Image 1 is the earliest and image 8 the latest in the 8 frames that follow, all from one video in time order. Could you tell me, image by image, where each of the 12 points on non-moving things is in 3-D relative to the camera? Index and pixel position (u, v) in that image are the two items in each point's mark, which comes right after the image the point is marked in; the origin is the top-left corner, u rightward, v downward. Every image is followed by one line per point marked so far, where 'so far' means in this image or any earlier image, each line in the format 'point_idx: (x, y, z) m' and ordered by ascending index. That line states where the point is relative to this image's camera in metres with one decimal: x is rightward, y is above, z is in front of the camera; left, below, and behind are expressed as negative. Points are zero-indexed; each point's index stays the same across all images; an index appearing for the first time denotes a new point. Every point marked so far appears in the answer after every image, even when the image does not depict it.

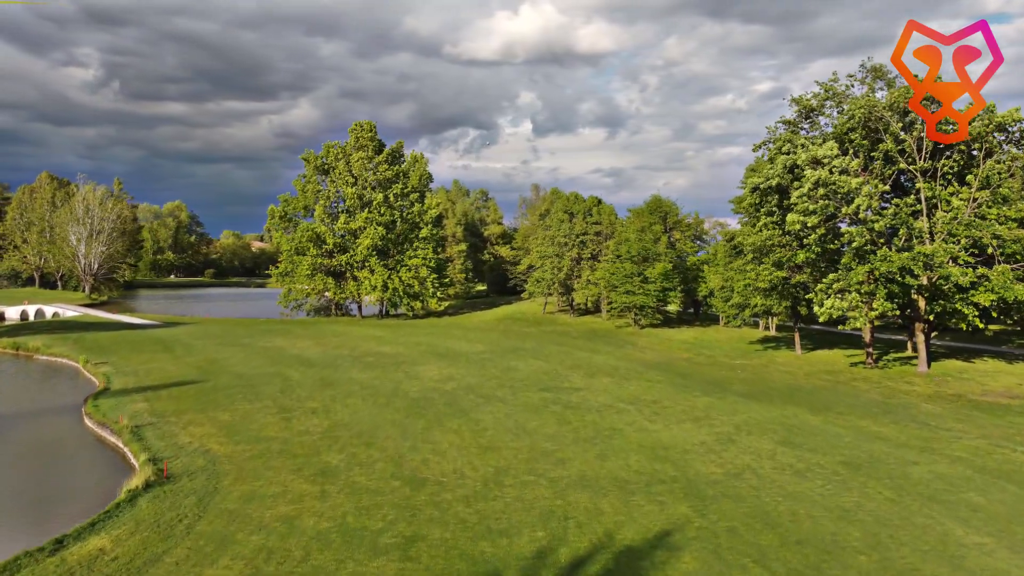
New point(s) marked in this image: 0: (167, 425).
0: (-6.9, -2.7, +16.2) m
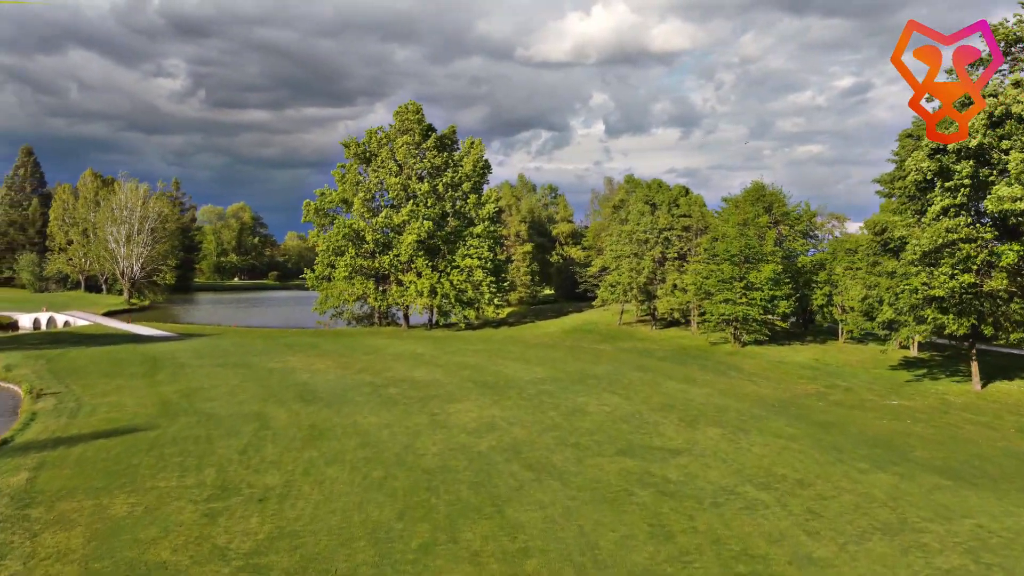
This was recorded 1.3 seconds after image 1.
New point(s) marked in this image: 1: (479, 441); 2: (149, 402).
0: (-6.2, -3.0, +10.0) m
1: (-0.6, -2.8, +14.9) m
2: (-8.7, -2.7, +19.3) m
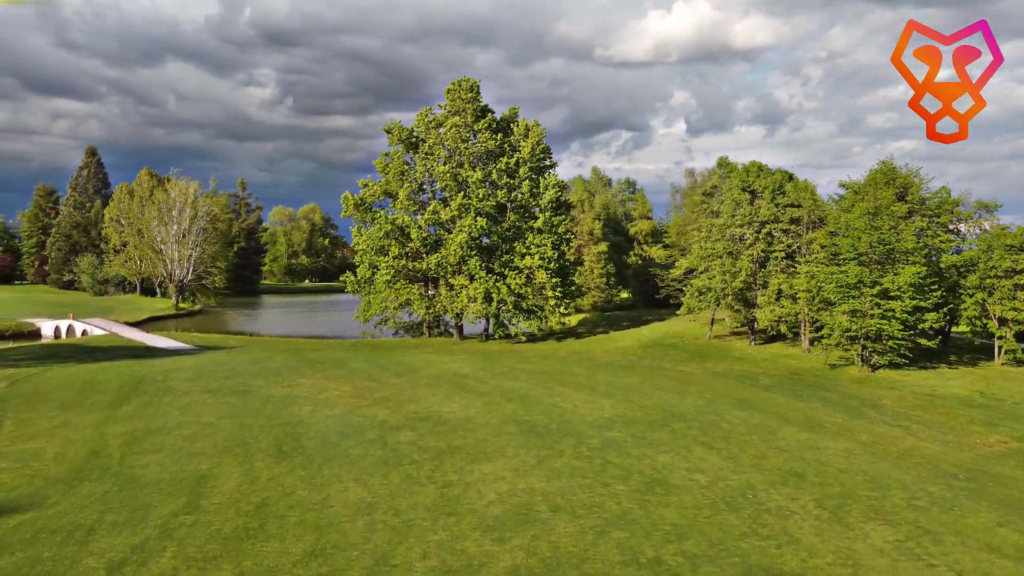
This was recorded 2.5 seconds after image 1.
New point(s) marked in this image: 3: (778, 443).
0: (-6.2, -3.1, +5.0) m
1: (-0.2, -3.0, +9.3) m
2: (-7.8, -2.9, +14.5) m
3: (+4.8, -2.8, +14.7) m
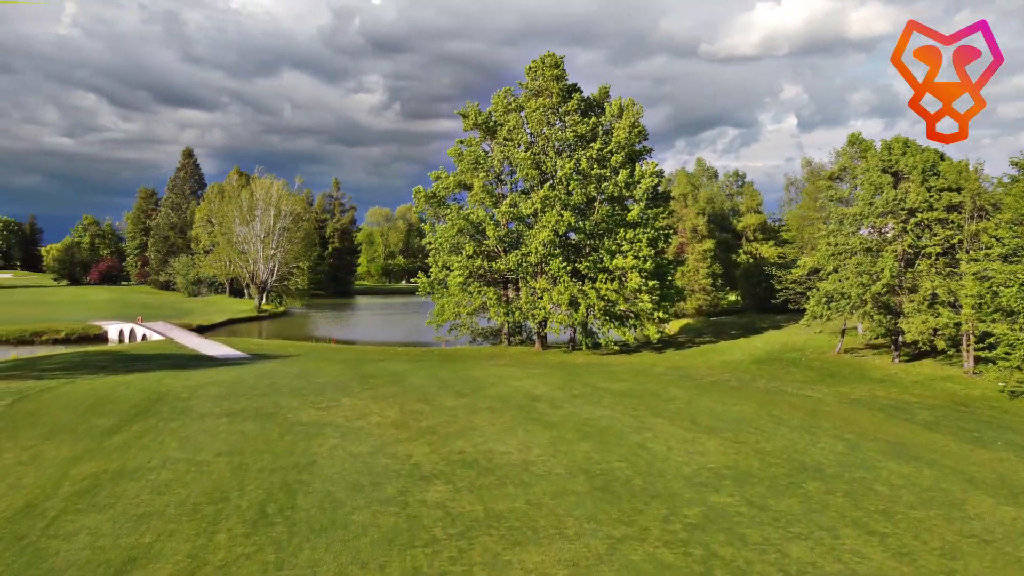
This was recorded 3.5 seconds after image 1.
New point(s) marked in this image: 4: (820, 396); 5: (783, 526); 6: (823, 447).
0: (-6.5, -3.2, +1.6) m
1: (0.0, -3.1, +5.1) m
2: (-6.9, -3.0, +11.2) m
3: (+5.6, -2.9, +9.9) m
4: (+7.4, -2.6, +19.3) m
5: (+3.3, -2.9, +10.1) m
6: (+5.5, -2.8, +14.2) m
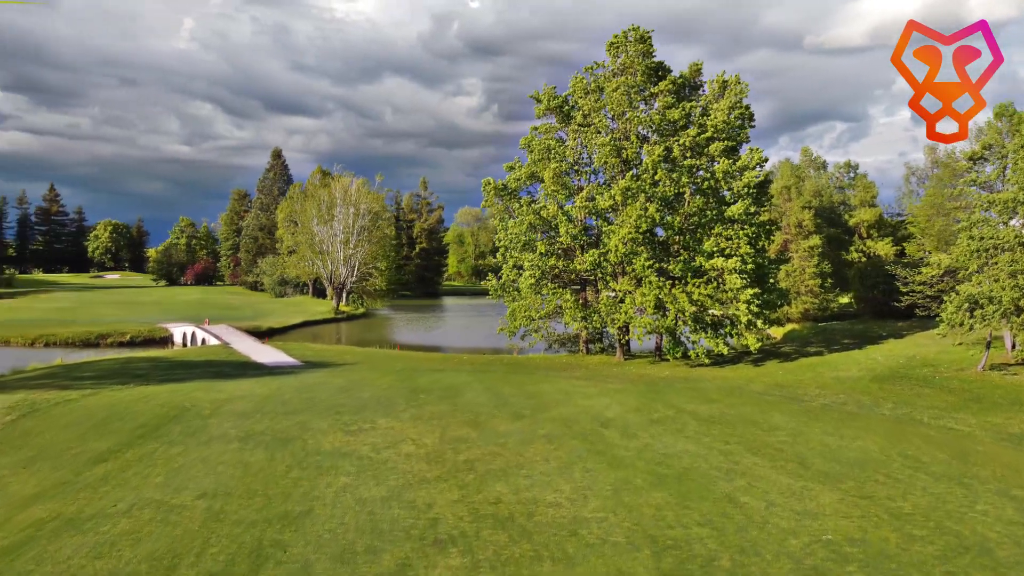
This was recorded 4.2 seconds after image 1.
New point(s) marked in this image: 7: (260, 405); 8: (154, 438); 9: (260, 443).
0: (-7.3, -3.3, -0.7) m
1: (-0.4, -3.1, +2.0) m
2: (-6.6, -3.0, +8.9) m
3: (+5.7, -3.0, +6.1) m
4: (+8.6, -2.7, +15.3) m
5: (+3.5, -3.0, +6.6) m
6: (+6.1, -2.9, +10.4) m
7: (-5.7, -2.7, +18.4) m
8: (-6.7, -2.8, +15.1) m
9: (-4.6, -2.8, +14.9) m
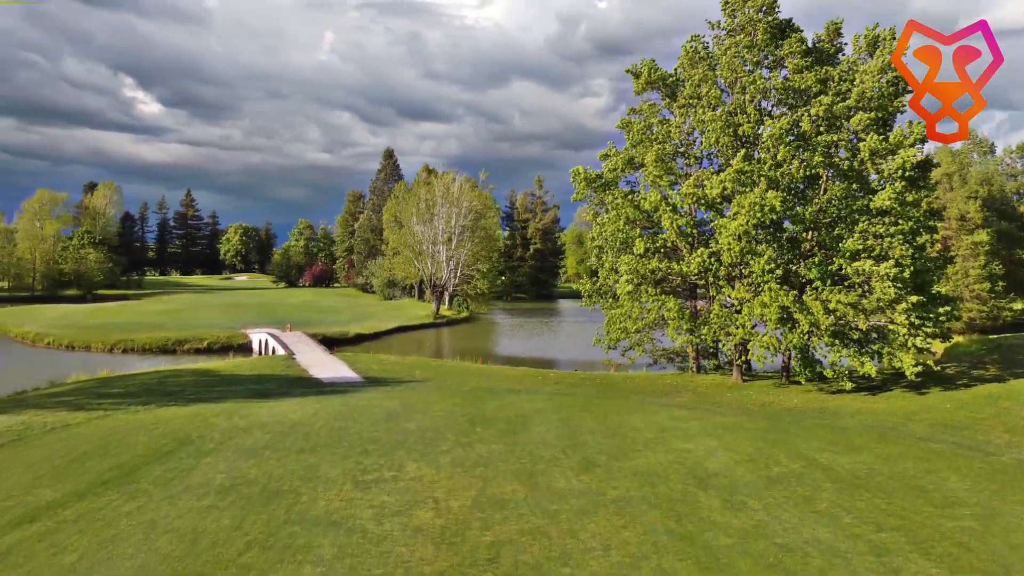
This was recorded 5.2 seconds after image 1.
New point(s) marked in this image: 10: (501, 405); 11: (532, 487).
0: (-8.9, -3.4, -3.4) m
1: (-1.7, -3.3, -1.8) m
2: (-6.7, -3.2, +5.9) m
3: (+5.0, -3.1, +1.3) m
4: (+9.3, -2.8, +9.9) m
5: (+2.9, -3.1, +2.0) m
6: (+6.0, -3.0, +5.5) m
7: (-4.4, -2.8, +15.2) m
8: (-5.8, -2.9, +12.1) m
9: (-3.9, -3.0, +11.6) m
10: (-0.2, -2.7, +18.8) m
11: (+0.3, -3.0, +12.2) m
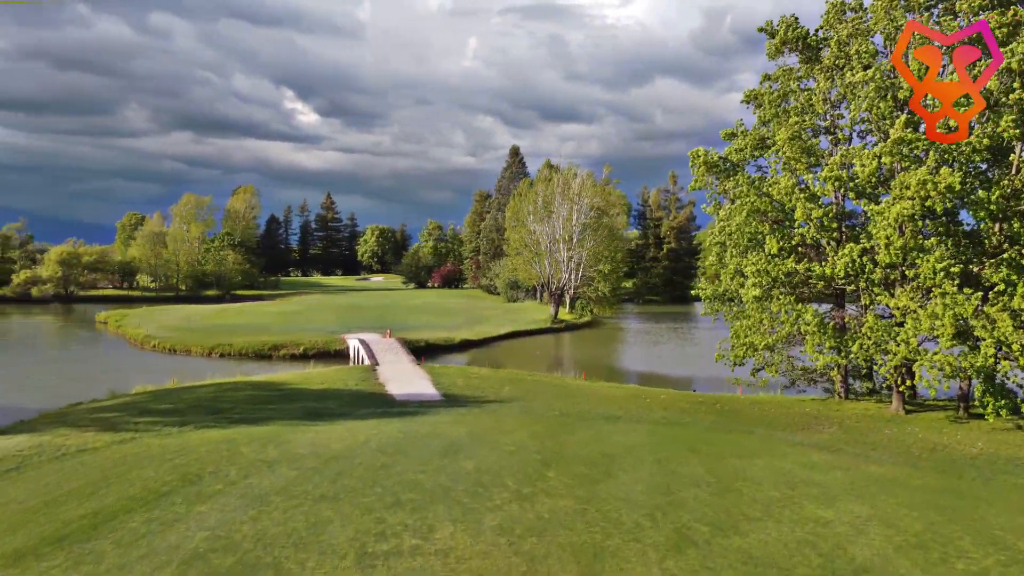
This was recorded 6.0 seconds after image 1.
0: (-10.9, -3.5, -5.0) m
1: (-3.5, -3.4, -4.7) m
2: (-7.1, -3.2, +3.8) m
3: (+3.6, -3.3, -2.9) m
4: (+9.3, -3.0, +4.9) m
5: (+1.7, -3.3, -1.7) m
6: (+5.4, -3.1, +1.1) m
7: (-3.2, -2.9, +12.5) m
8: (-5.2, -3.0, +9.7) m
9: (-3.3, -3.1, +8.9) m
10: (+1.5, -2.8, +15.4) m
11: (+0.9, -3.1, +8.7) m
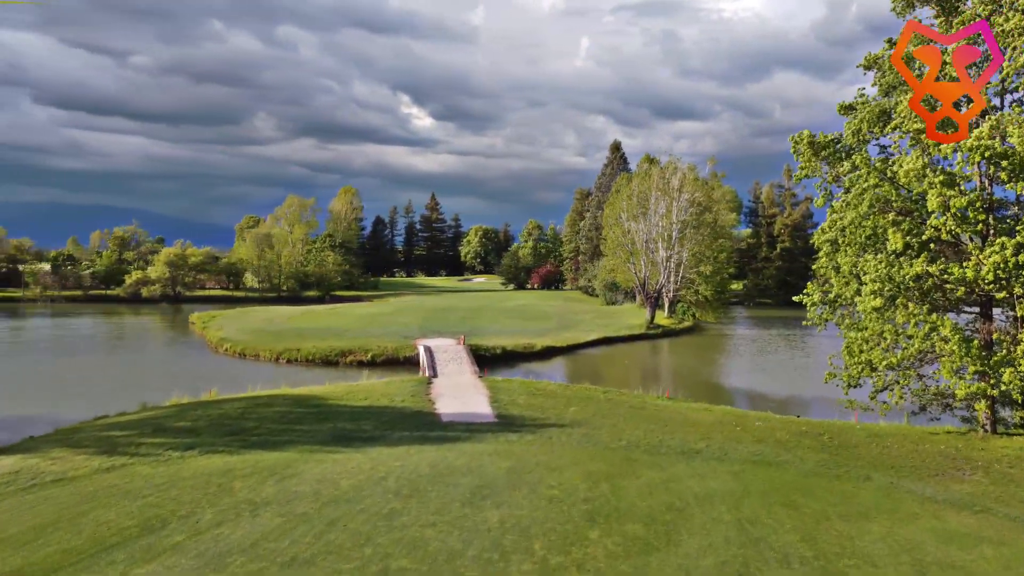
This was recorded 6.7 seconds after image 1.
0: (-12.8, -3.5, -6.2) m
1: (-5.5, -3.5, -6.8) m
2: (-7.9, -3.3, +2.1) m
3: (+1.9, -3.4, -6.0) m
4: (+8.5, -3.1, +0.9) m
5: (+0.1, -3.4, -4.6) m
6: (+4.1, -3.3, -2.3) m
7: (-2.8, -3.0, +10.2) m
8: (-5.2, -3.1, +7.7) m
9: (-3.4, -3.2, +6.6) m
10: (+2.2, -3.0, +12.4) m
11: (+0.7, -3.2, +5.9) m
